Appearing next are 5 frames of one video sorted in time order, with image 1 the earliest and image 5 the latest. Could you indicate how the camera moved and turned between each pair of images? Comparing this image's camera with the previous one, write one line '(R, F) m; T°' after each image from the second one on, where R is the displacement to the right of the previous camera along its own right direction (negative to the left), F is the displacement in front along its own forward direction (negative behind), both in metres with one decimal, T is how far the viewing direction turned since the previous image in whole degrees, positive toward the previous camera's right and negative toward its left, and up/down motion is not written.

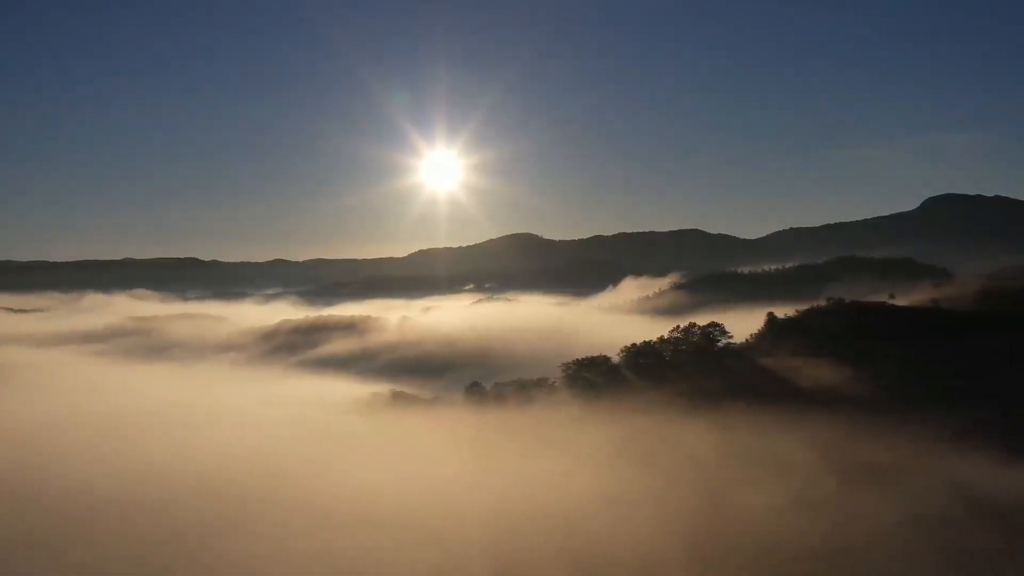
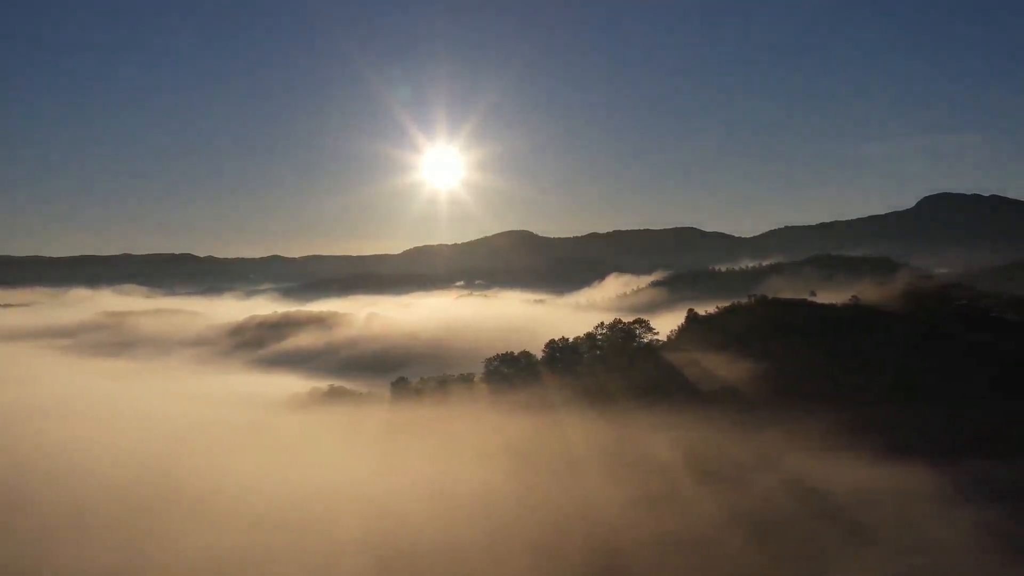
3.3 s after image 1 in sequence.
(+9.6, +0.5) m; 0°
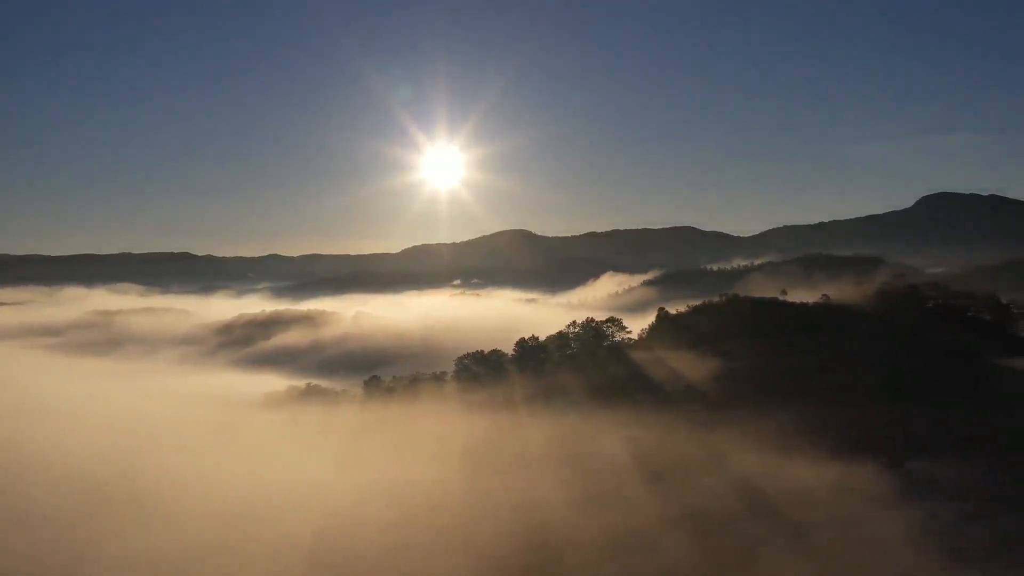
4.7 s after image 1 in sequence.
(+3.6, +0.3) m; 0°
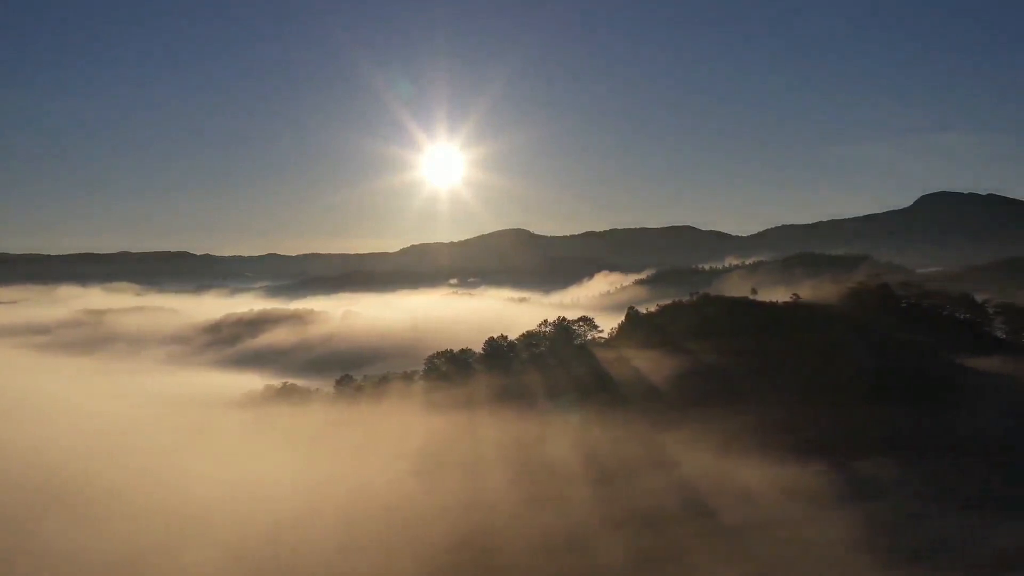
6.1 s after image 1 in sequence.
(+3.6, +0.3) m; 0°
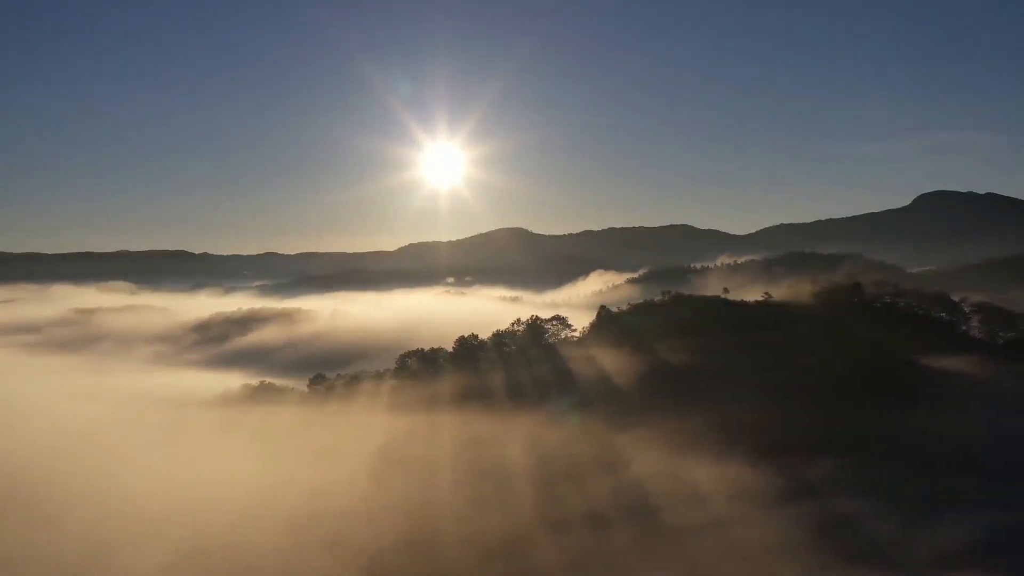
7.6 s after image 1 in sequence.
(+3.4, +0.4) m; 0°
